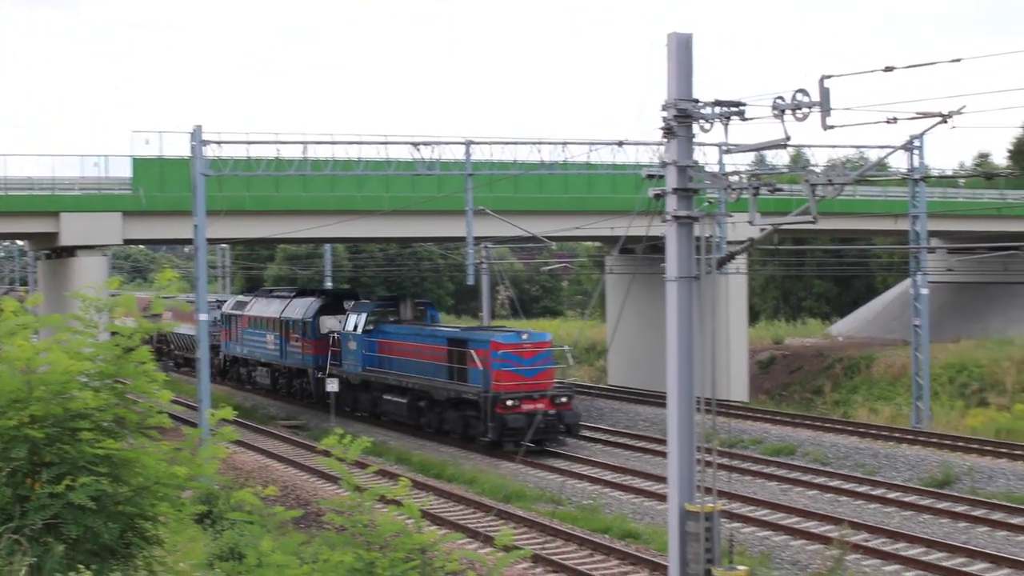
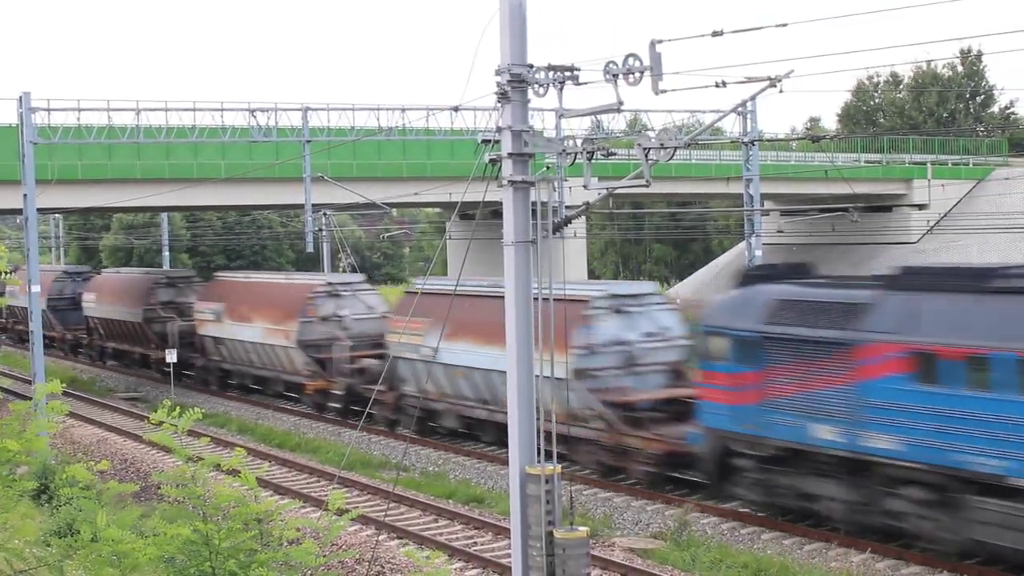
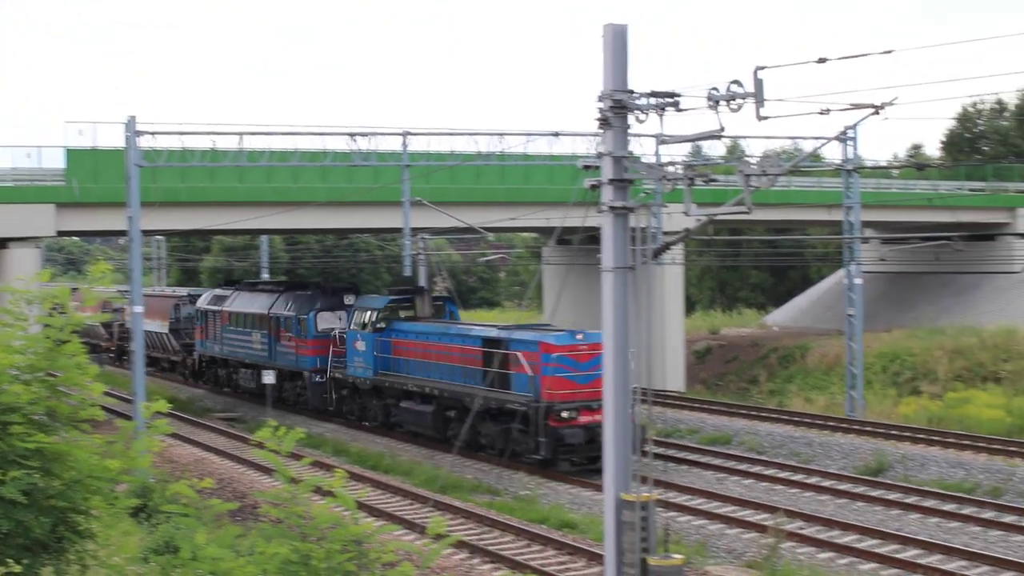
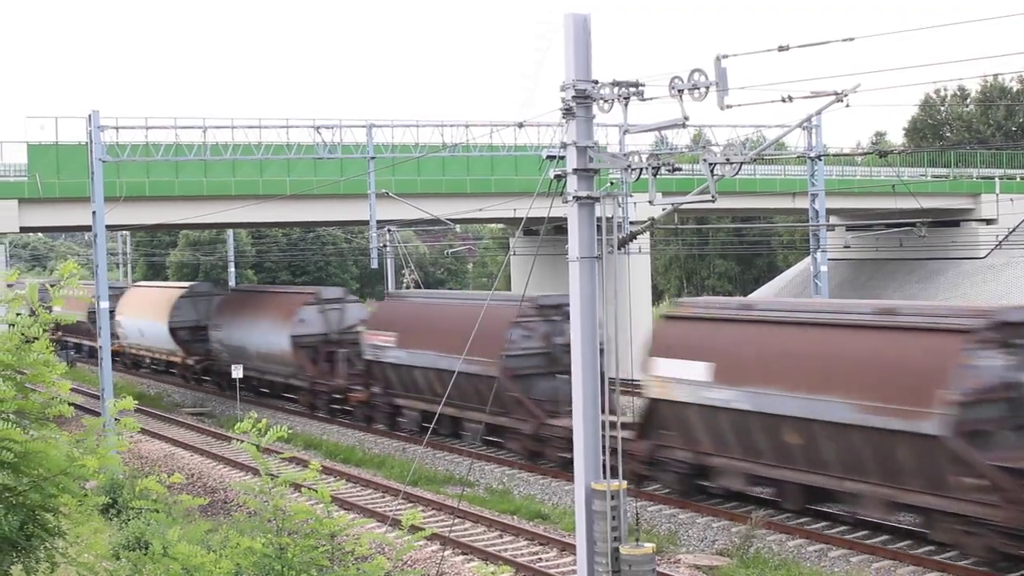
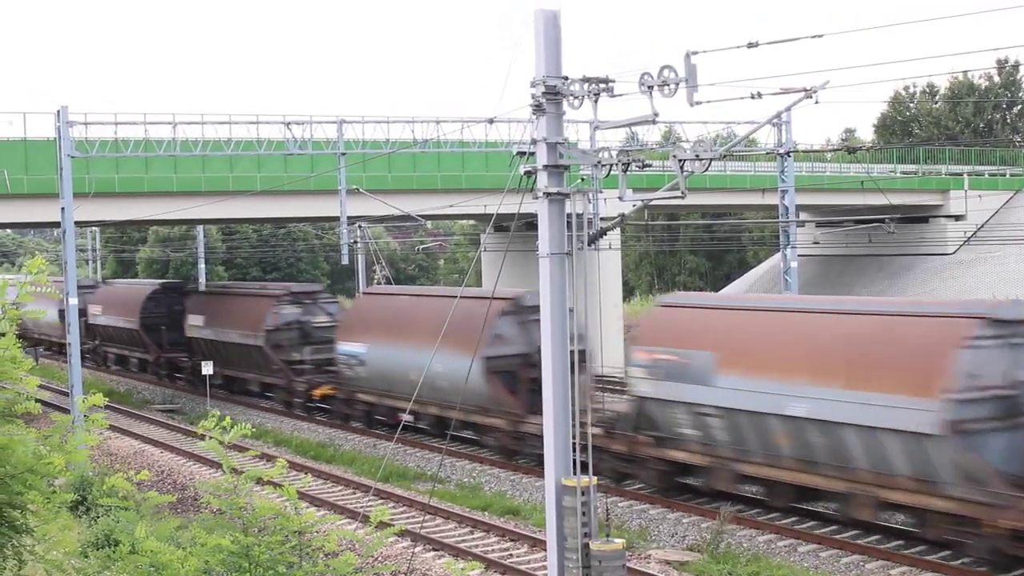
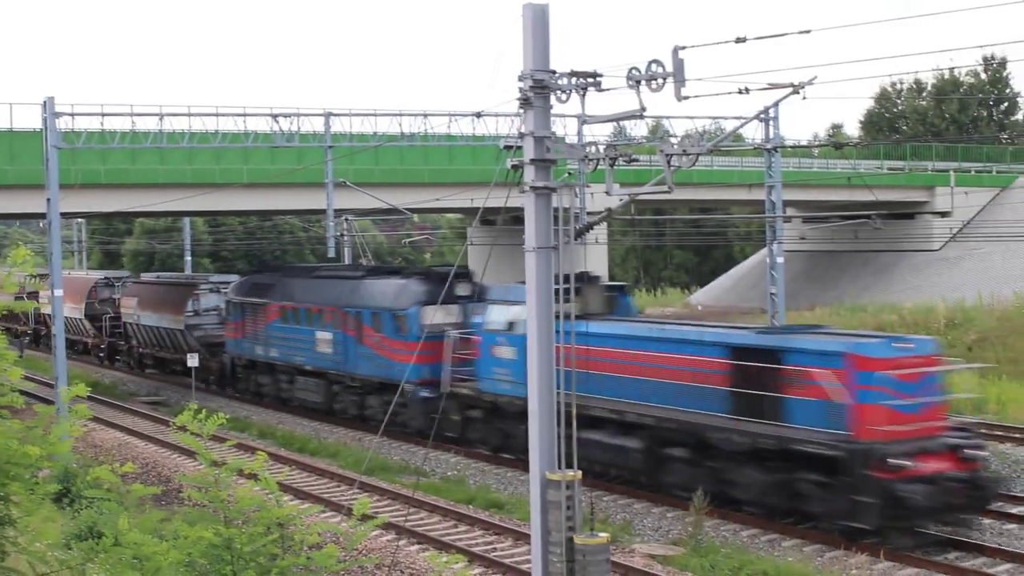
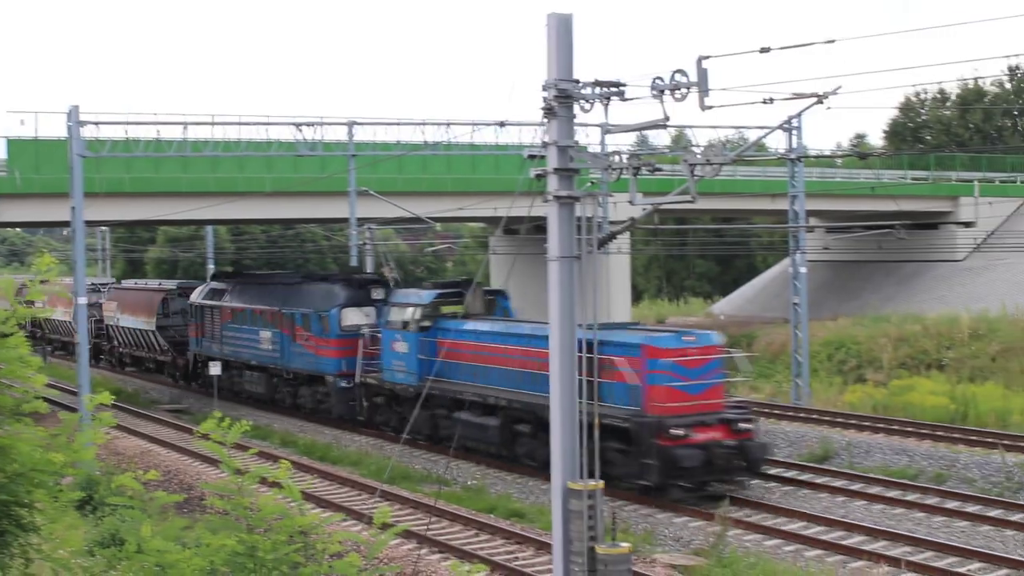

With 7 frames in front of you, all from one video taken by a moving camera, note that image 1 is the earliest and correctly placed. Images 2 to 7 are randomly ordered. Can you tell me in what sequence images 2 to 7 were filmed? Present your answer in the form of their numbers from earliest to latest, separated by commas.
3, 7, 6, 2, 5, 4
